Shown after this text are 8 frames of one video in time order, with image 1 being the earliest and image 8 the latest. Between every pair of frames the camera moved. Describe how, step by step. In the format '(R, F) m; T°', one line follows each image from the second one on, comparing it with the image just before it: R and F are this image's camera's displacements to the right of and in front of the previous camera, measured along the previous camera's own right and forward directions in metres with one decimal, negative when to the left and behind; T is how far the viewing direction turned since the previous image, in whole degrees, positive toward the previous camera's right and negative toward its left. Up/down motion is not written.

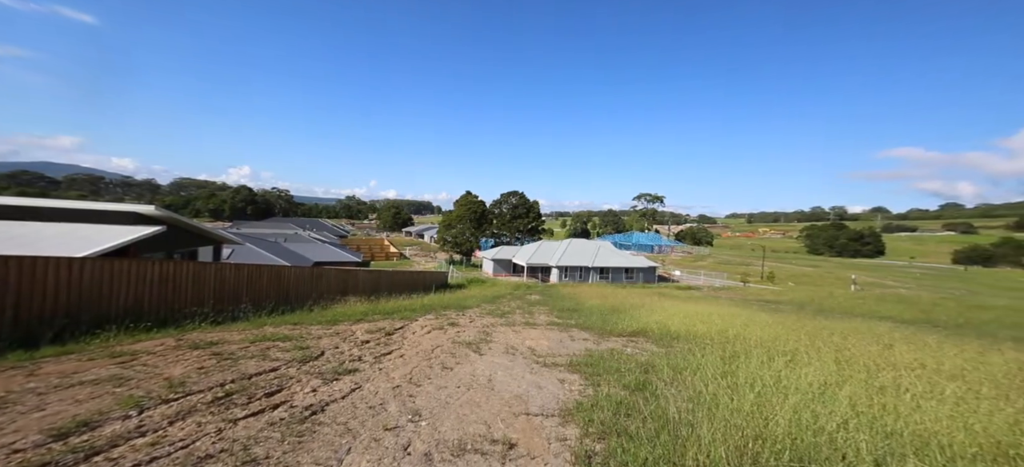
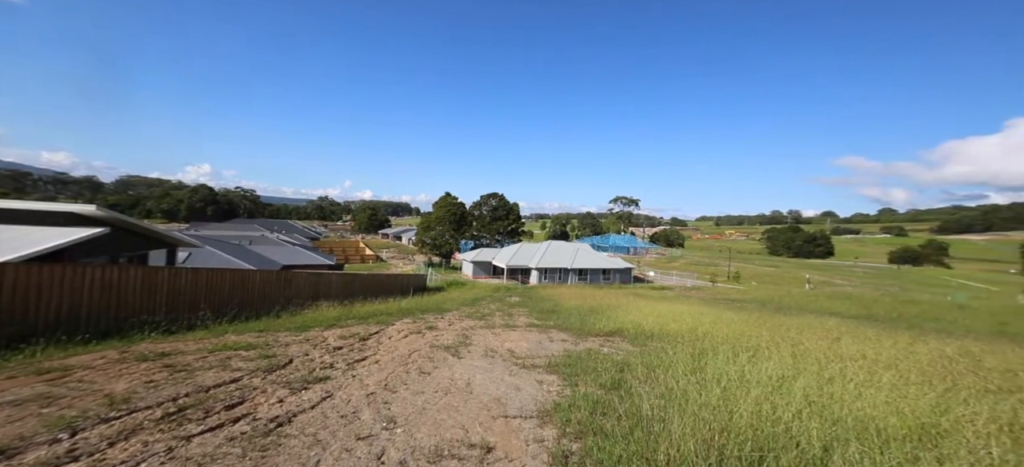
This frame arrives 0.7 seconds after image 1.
(+0.1, -0.2) m; +3°
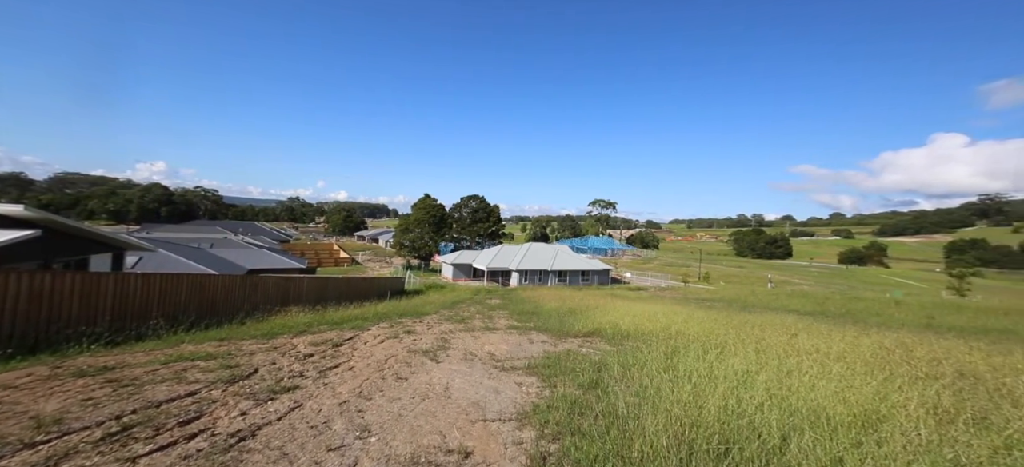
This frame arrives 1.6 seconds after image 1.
(+0.1, -0.2) m; +3°
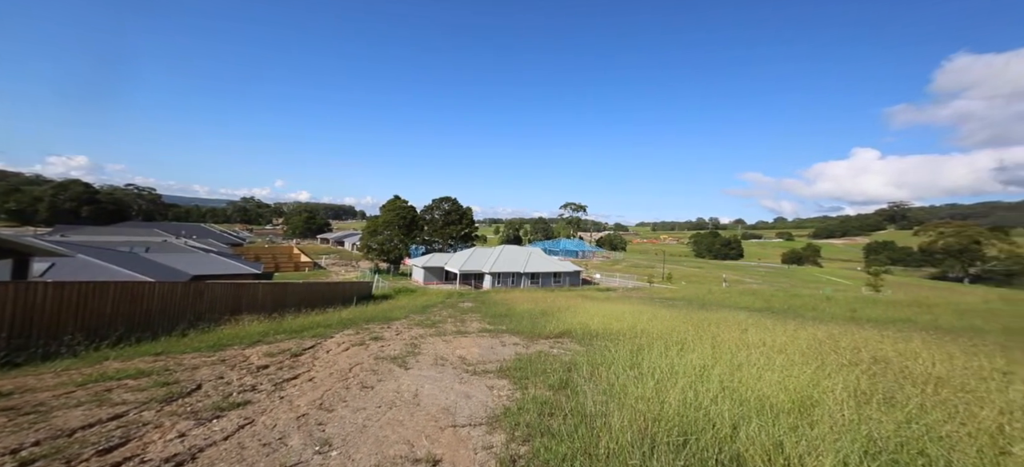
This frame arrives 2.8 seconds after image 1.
(+0.2, -0.2) m; +4°
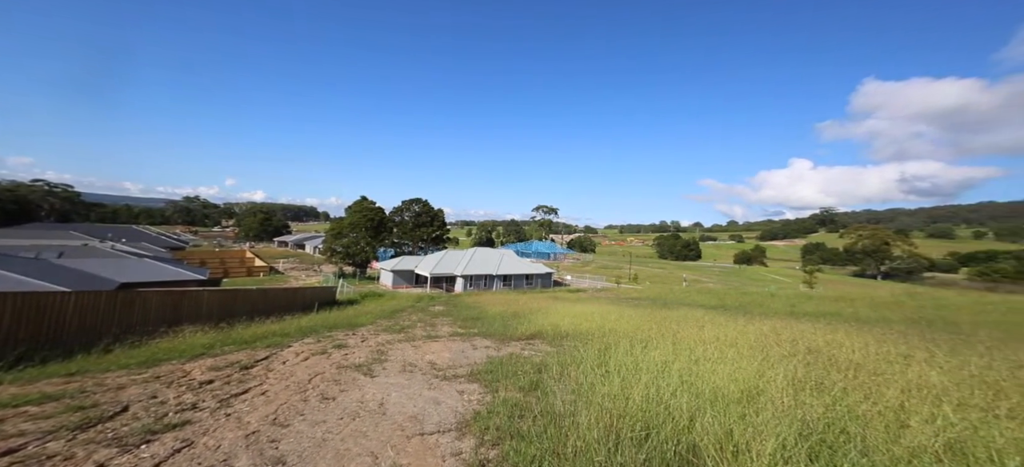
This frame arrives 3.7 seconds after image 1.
(+0.2, -0.1) m; +4°
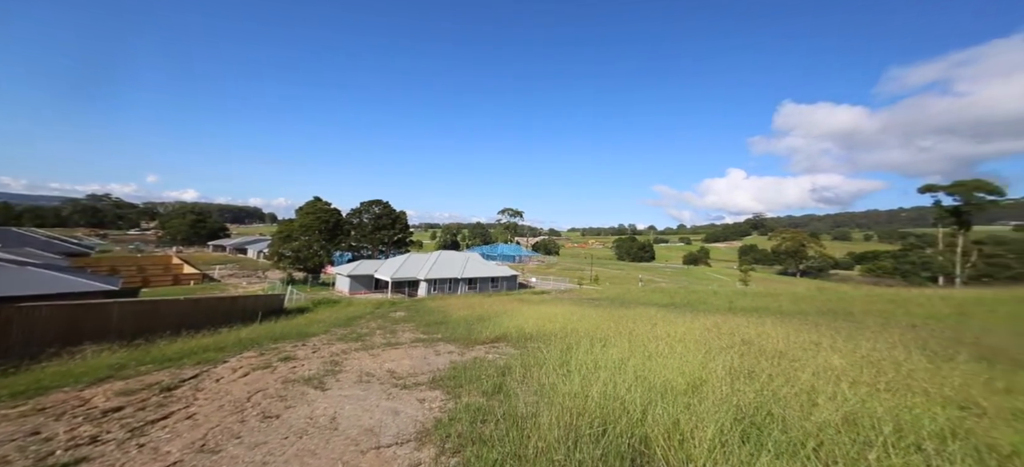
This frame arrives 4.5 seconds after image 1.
(+0.3, +0.1) m; +4°
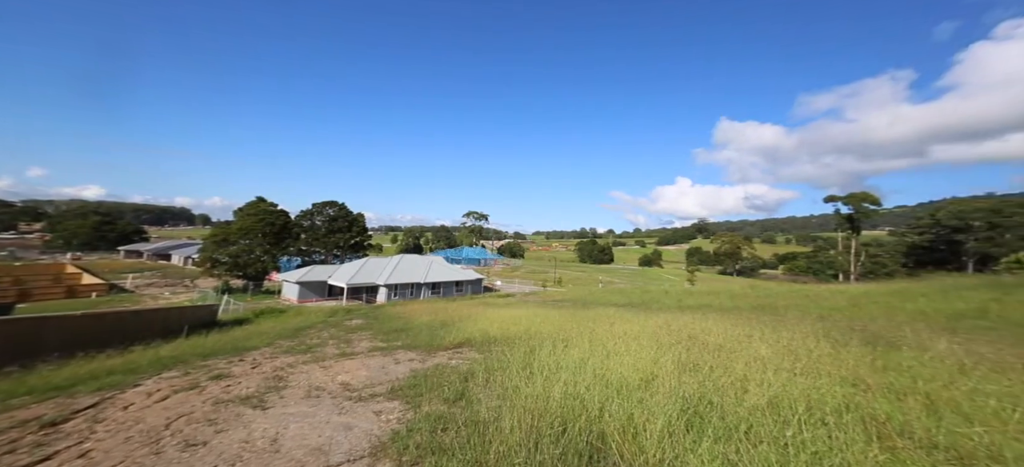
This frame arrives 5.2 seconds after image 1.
(+0.2, +0.5) m; +5°
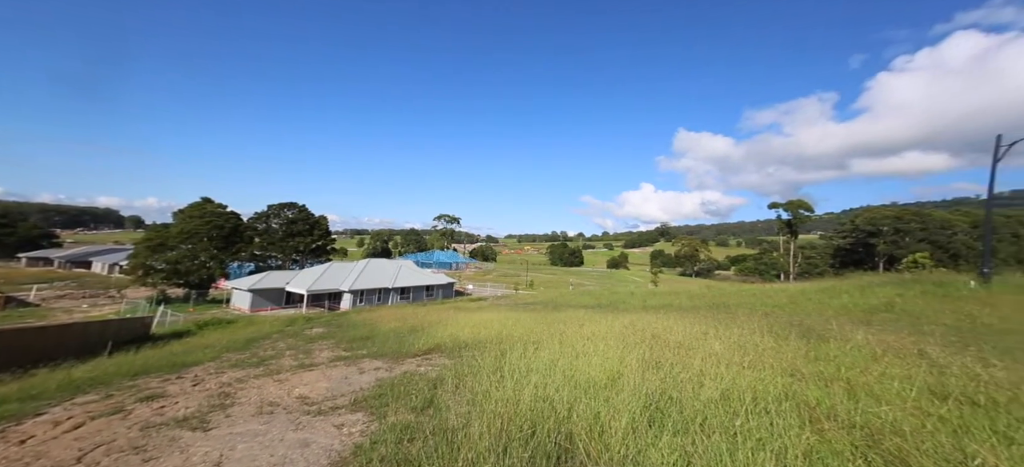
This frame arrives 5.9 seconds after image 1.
(+0.1, +0.5) m; +4°
